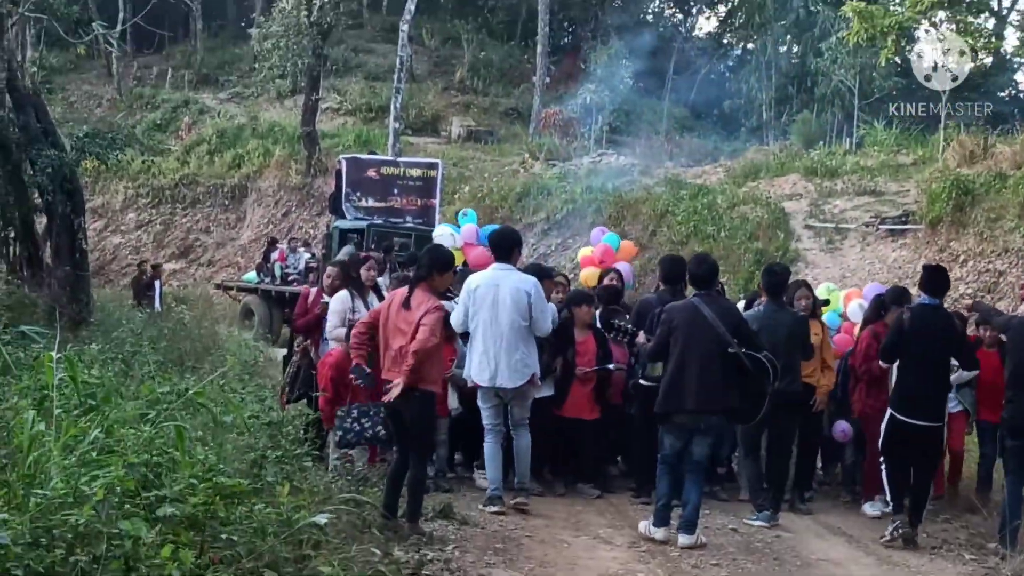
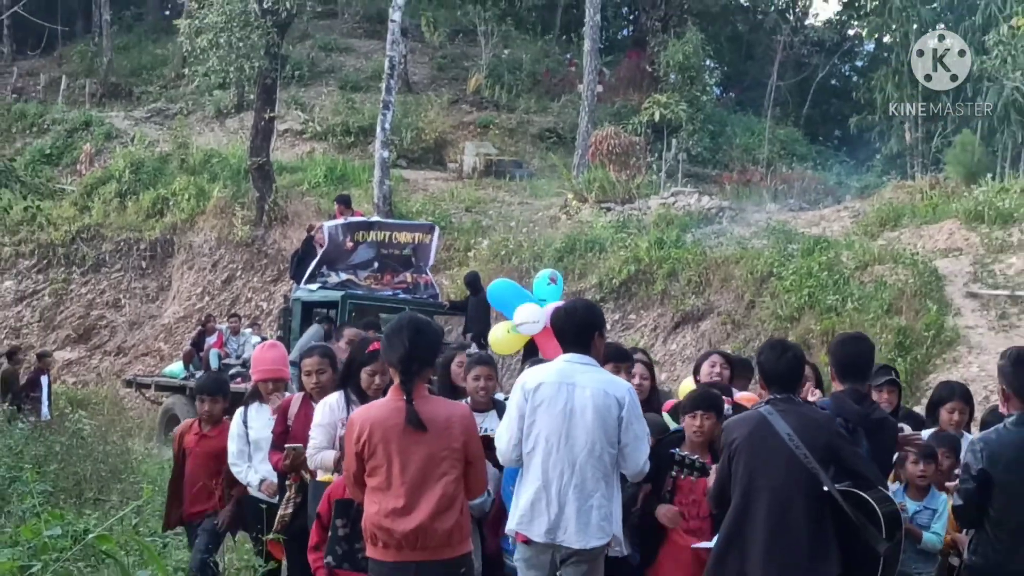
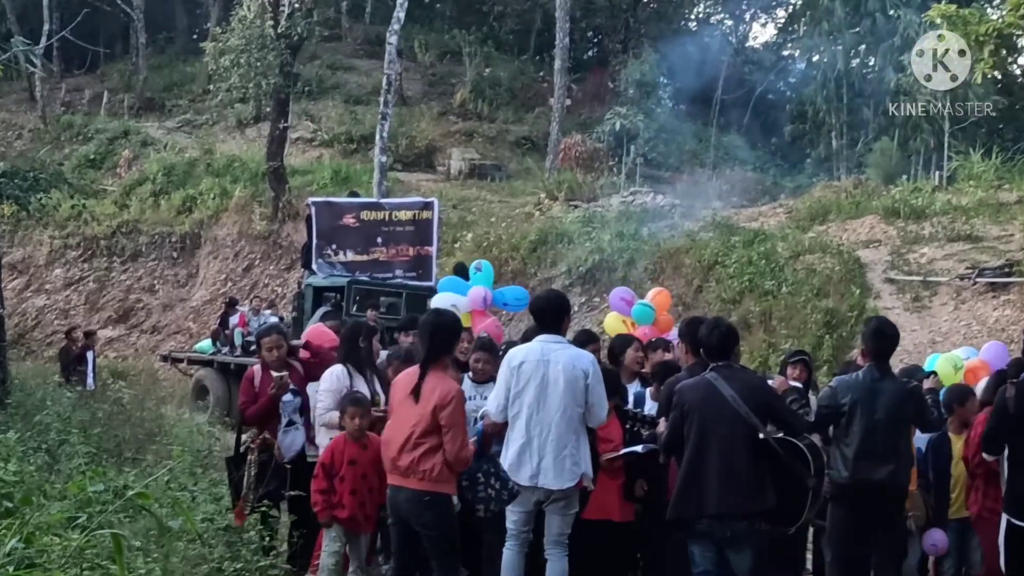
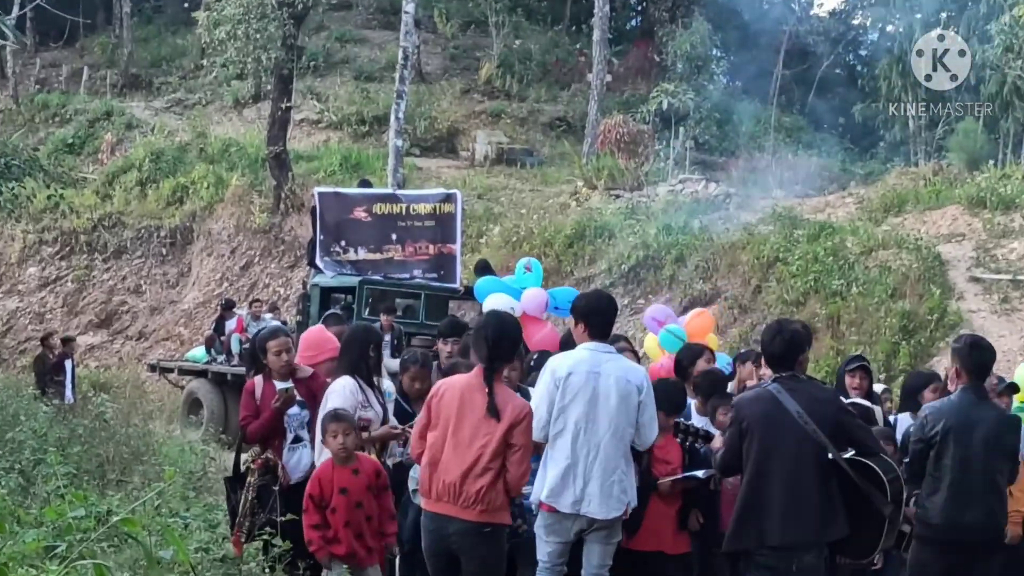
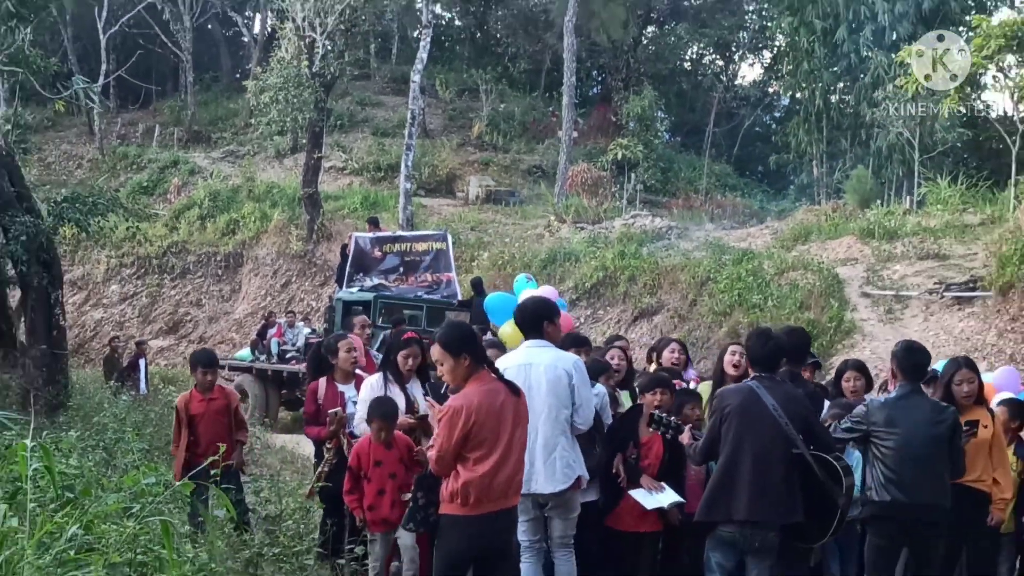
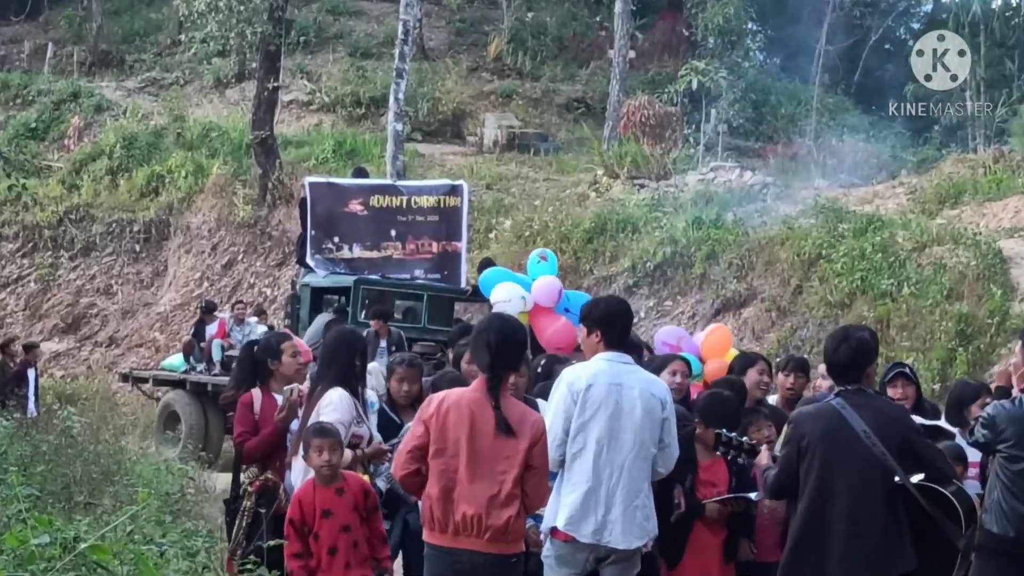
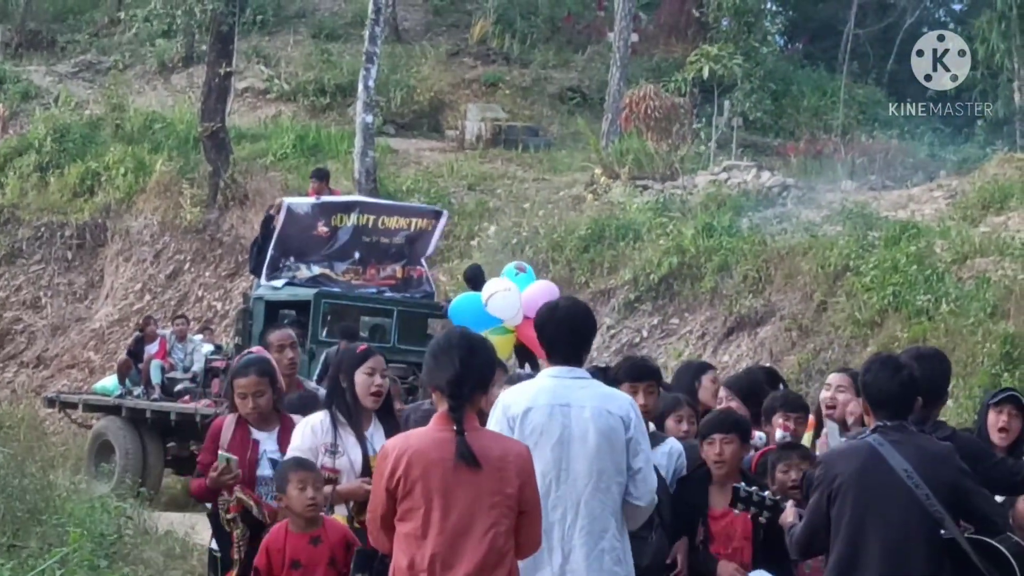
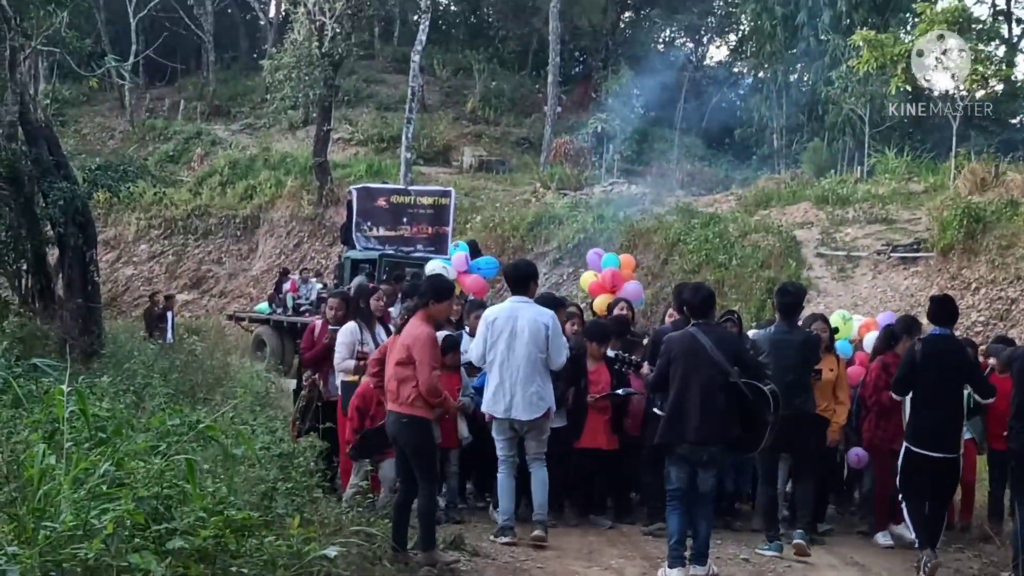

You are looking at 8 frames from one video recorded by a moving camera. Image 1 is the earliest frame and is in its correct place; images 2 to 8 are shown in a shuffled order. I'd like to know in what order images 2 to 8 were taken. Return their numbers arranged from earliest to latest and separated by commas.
8, 3, 4, 6, 7, 2, 5
